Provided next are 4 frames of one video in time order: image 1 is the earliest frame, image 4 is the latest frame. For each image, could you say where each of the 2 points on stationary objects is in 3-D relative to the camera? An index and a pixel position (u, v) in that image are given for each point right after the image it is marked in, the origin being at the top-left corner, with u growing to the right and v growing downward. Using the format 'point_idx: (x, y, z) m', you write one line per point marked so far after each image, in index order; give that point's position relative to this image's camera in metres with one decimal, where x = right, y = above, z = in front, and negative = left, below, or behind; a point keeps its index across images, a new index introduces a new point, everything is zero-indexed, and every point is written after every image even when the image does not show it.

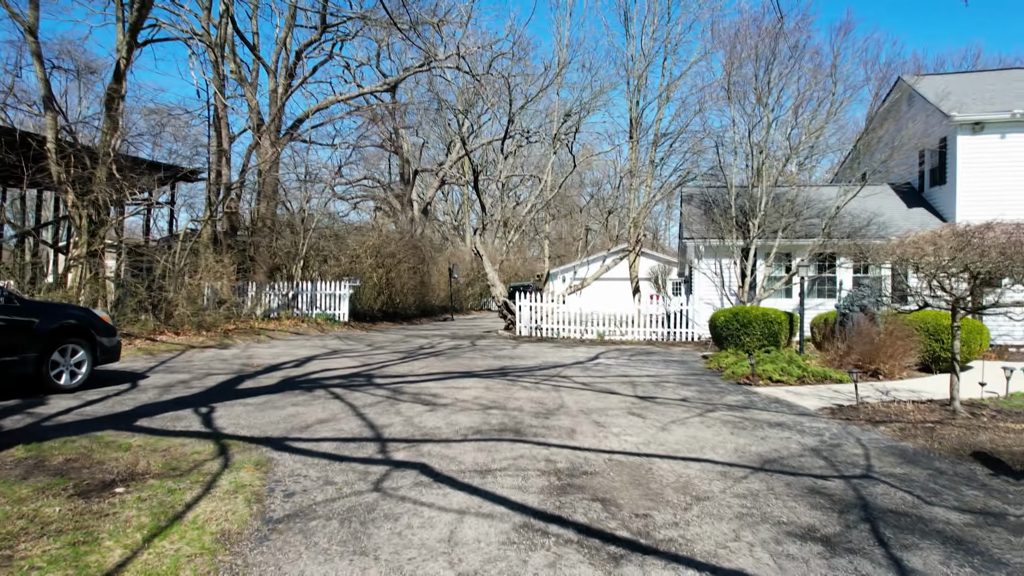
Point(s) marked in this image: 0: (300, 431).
0: (-1.3, -0.9, +5.0) m
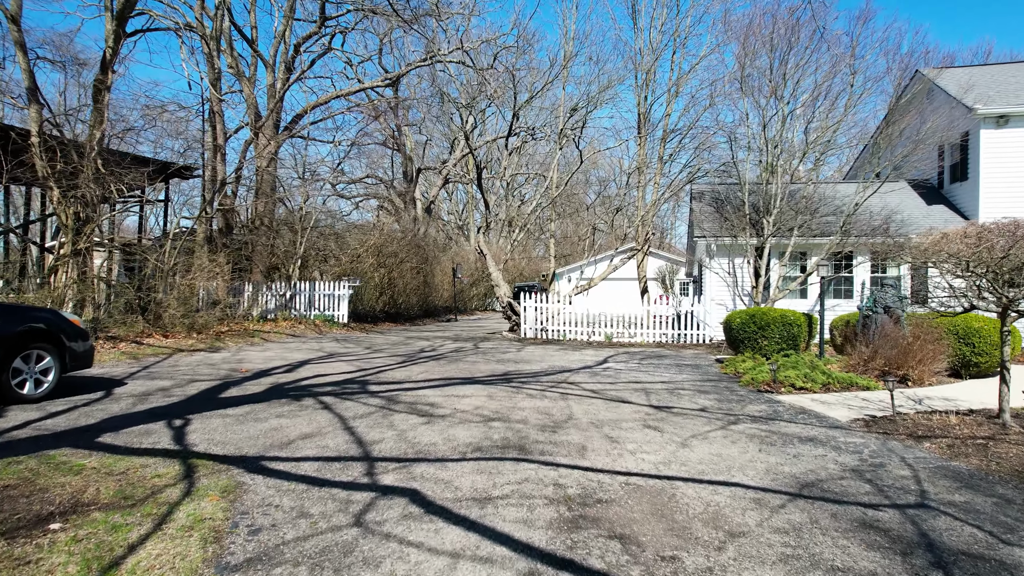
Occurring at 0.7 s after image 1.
0: (-1.3, -0.9, +4.5) m
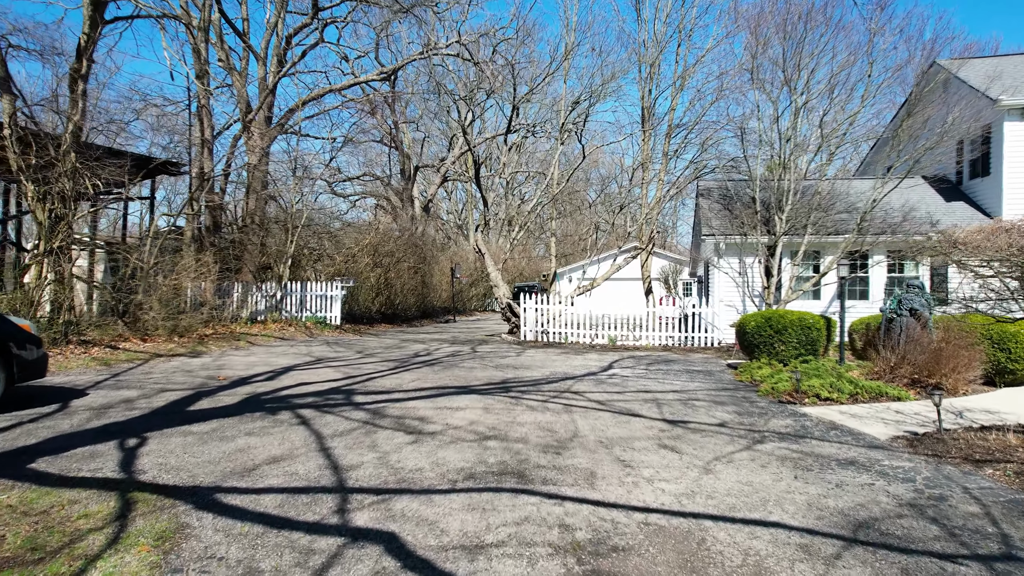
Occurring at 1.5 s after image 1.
0: (-1.3, -0.9, +3.9) m
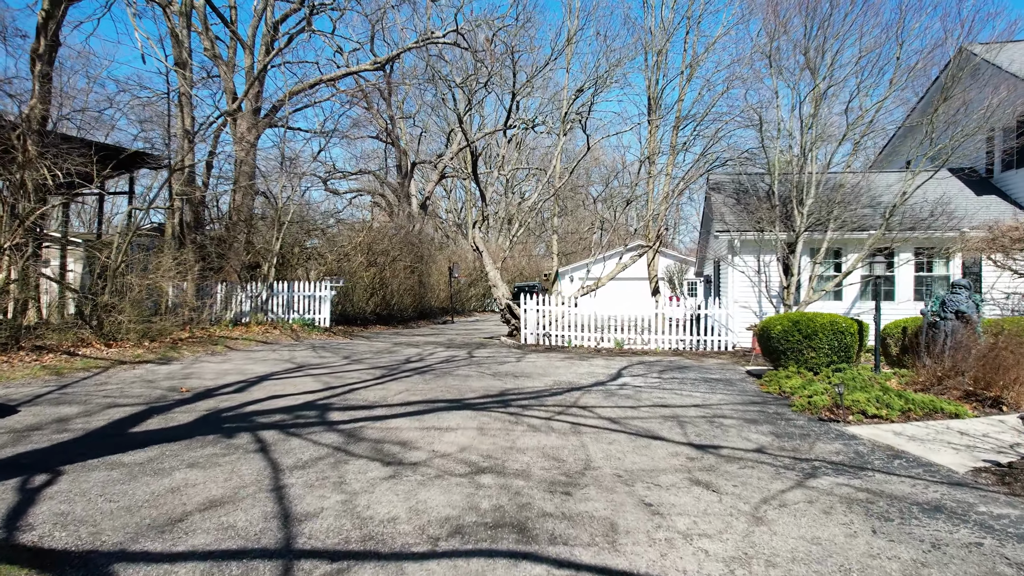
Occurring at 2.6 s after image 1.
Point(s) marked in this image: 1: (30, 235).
0: (-1.3, -0.9, +3.0) m
1: (-5.8, +0.6, +10.0) m
